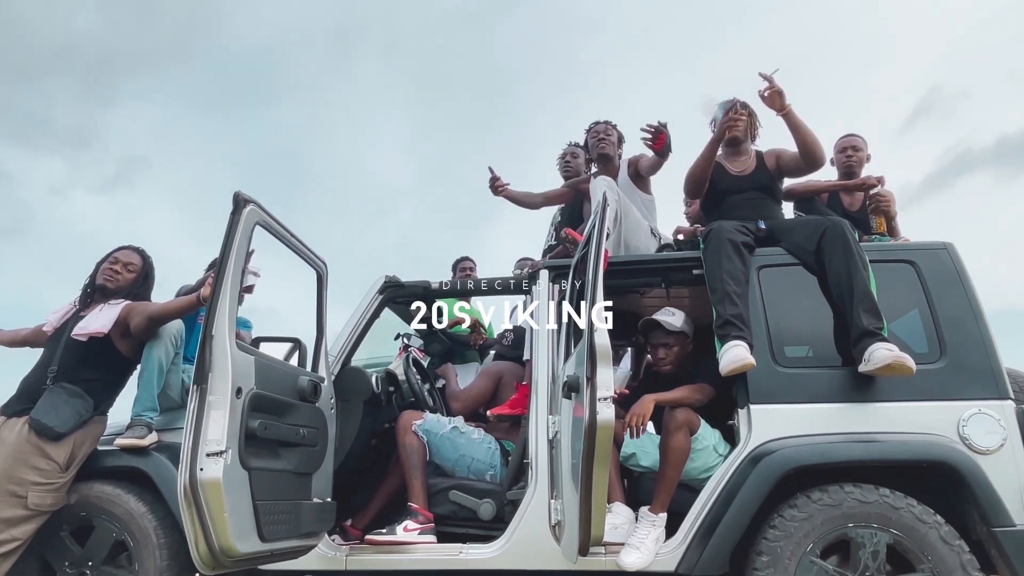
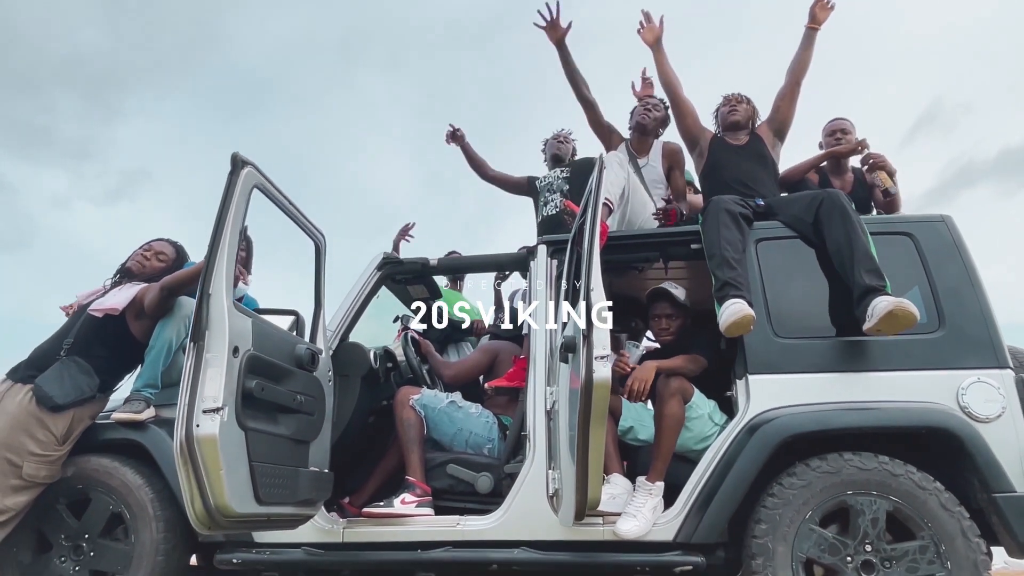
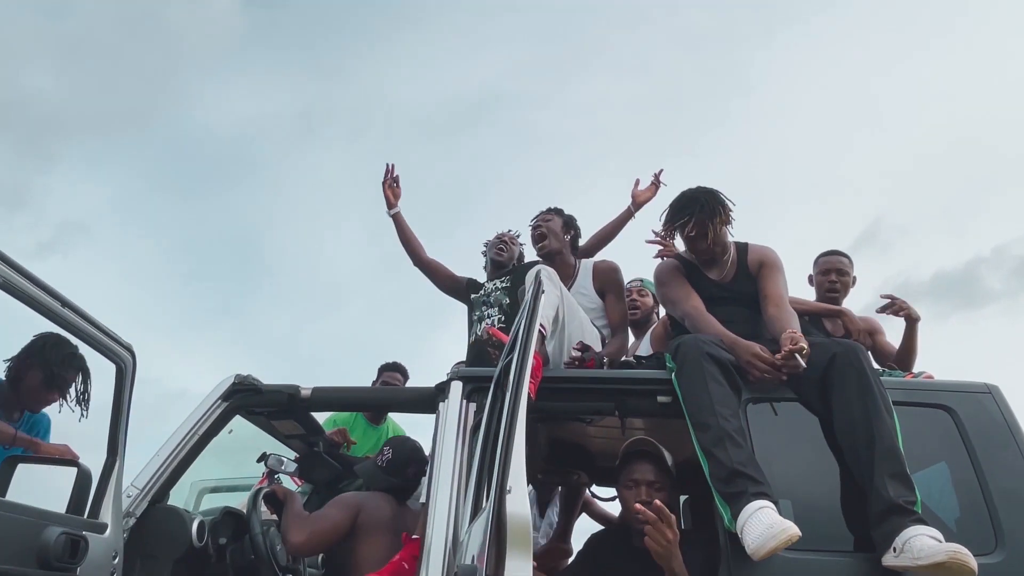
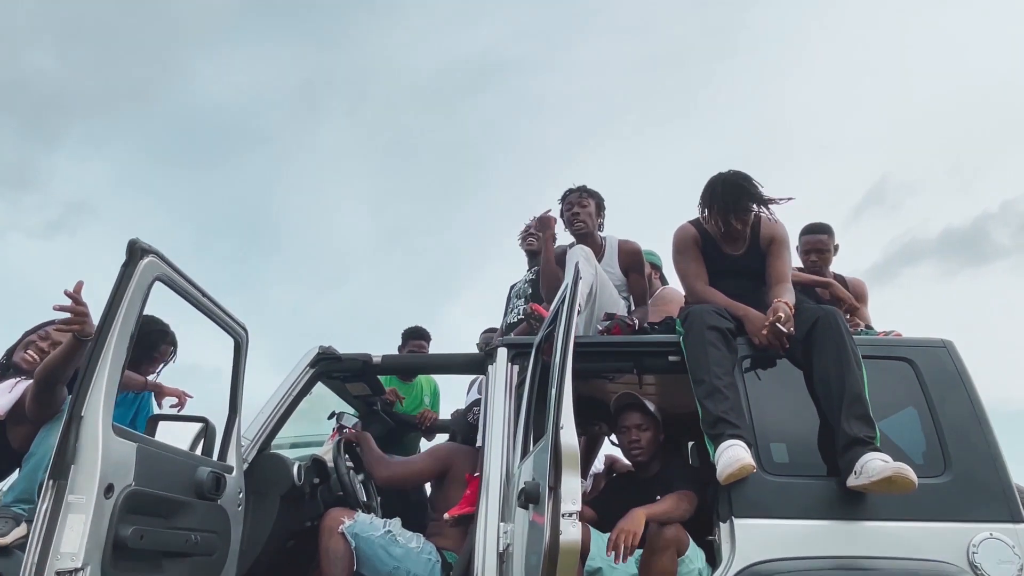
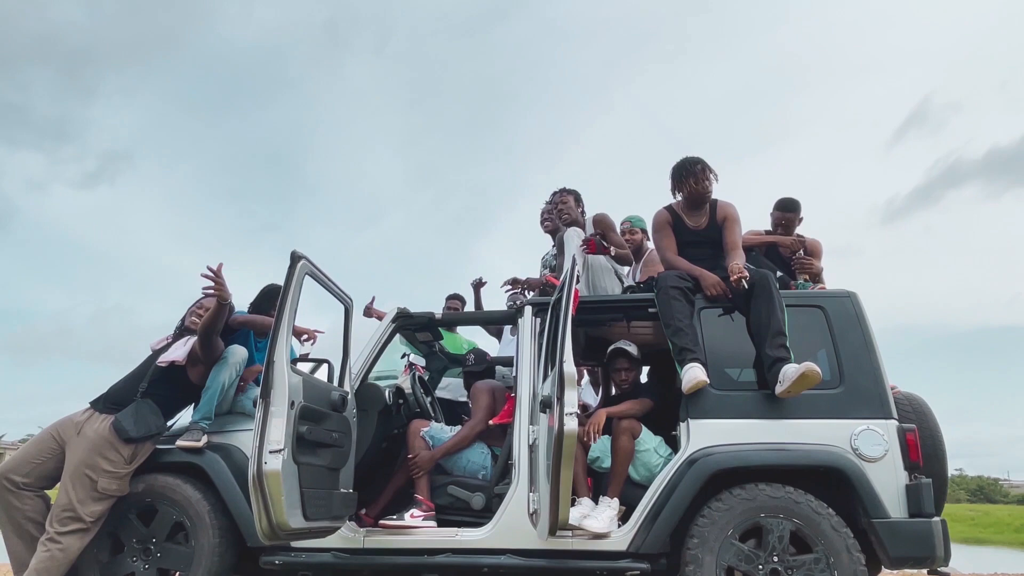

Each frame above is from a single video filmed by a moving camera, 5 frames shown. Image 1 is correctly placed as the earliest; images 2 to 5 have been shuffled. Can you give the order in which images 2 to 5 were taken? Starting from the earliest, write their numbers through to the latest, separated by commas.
2, 5, 4, 3
